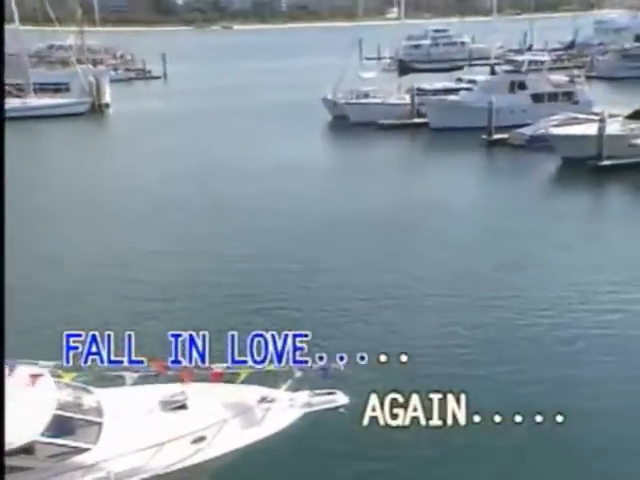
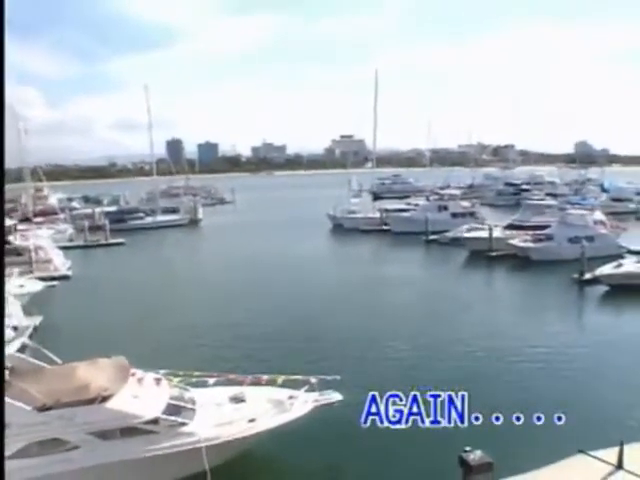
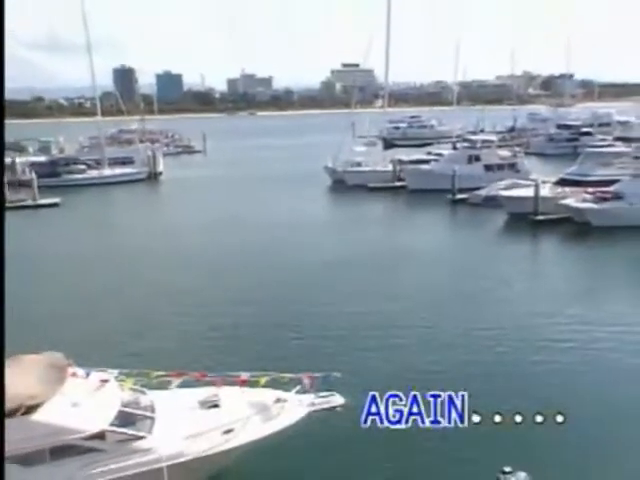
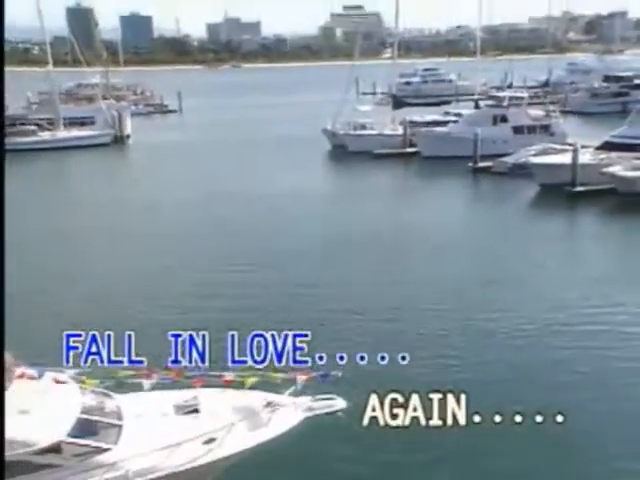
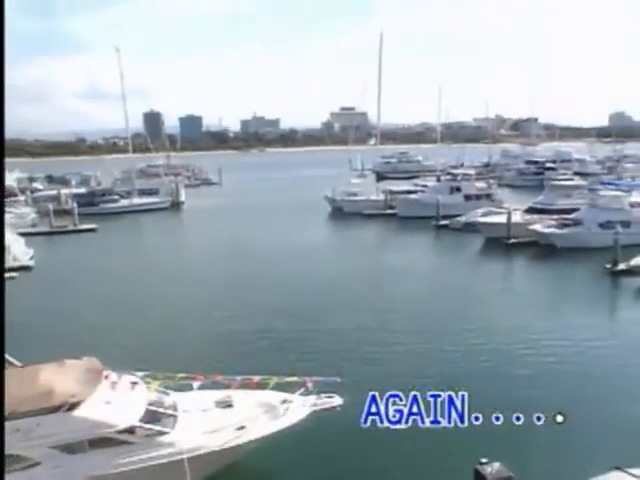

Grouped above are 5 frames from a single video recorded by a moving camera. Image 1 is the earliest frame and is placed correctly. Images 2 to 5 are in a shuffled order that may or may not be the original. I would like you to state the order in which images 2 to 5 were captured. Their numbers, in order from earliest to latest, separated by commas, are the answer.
4, 3, 5, 2
